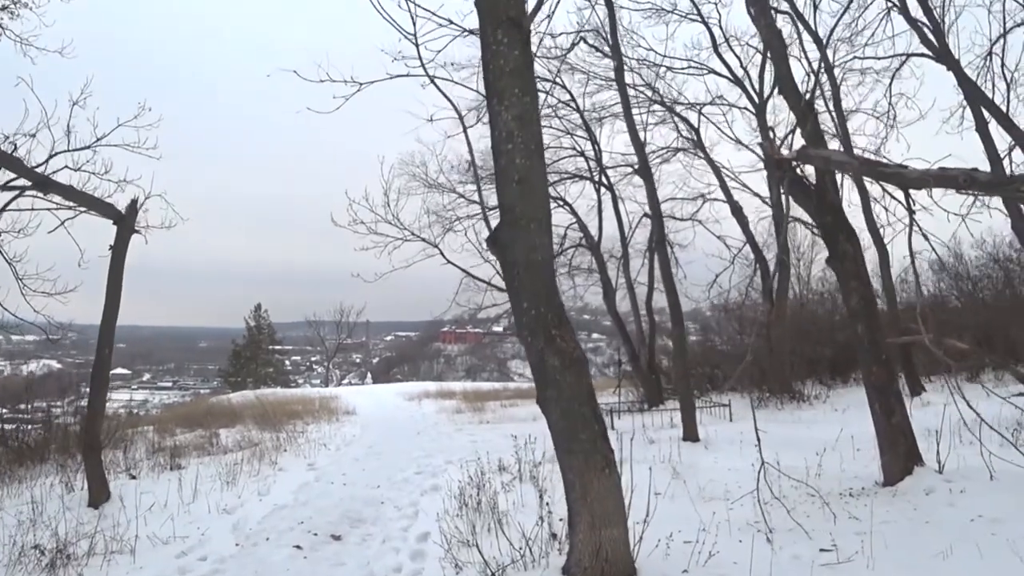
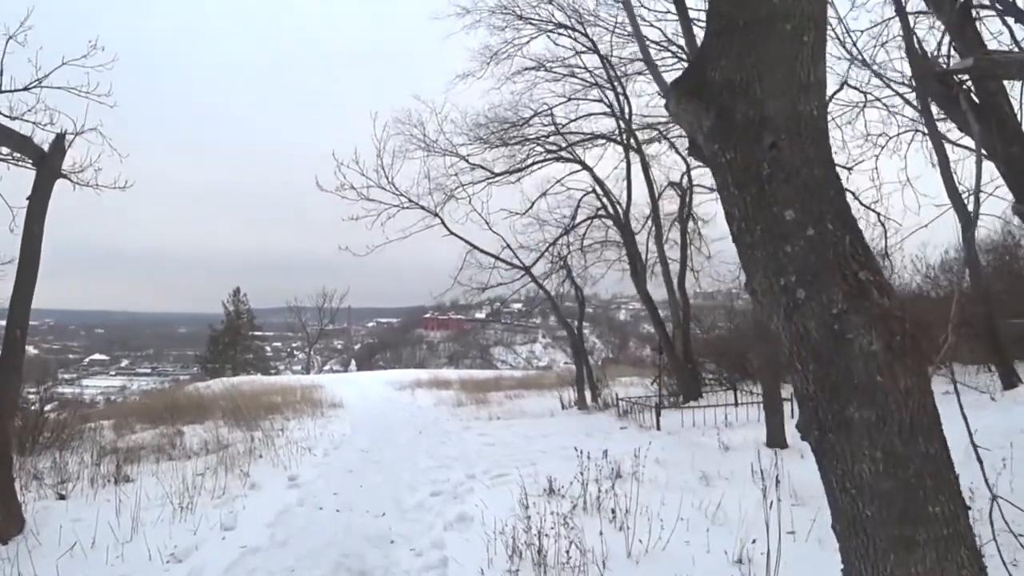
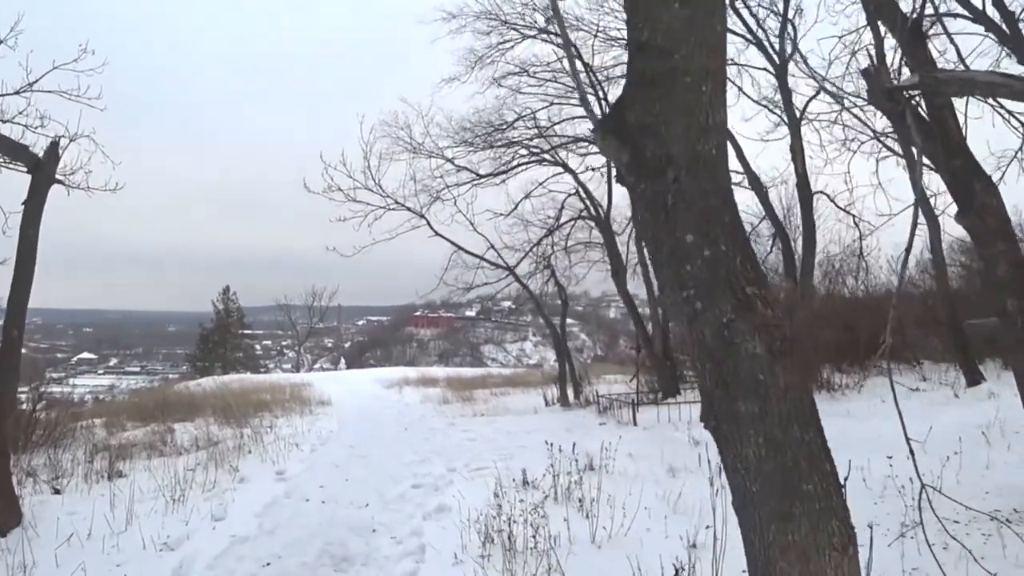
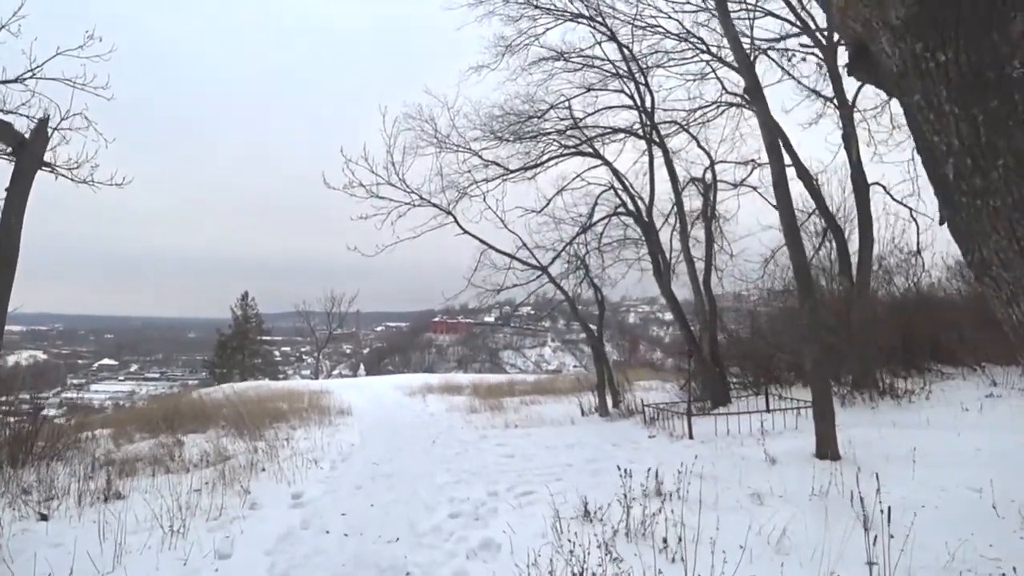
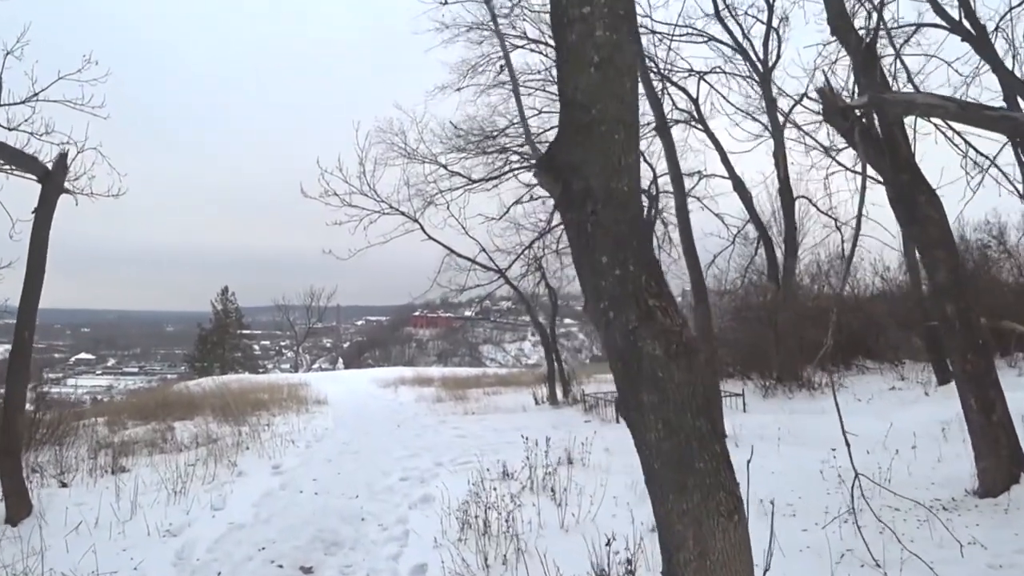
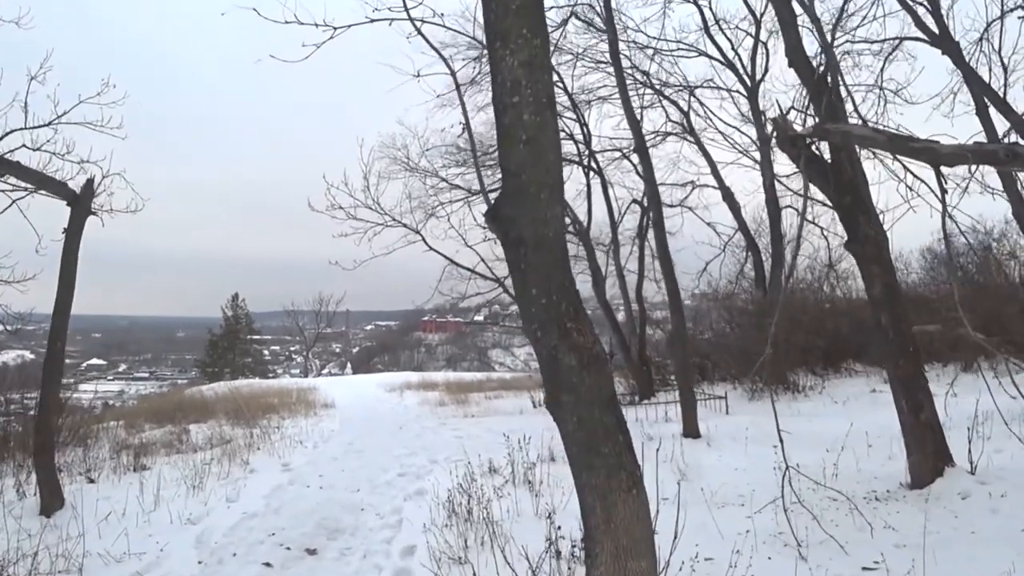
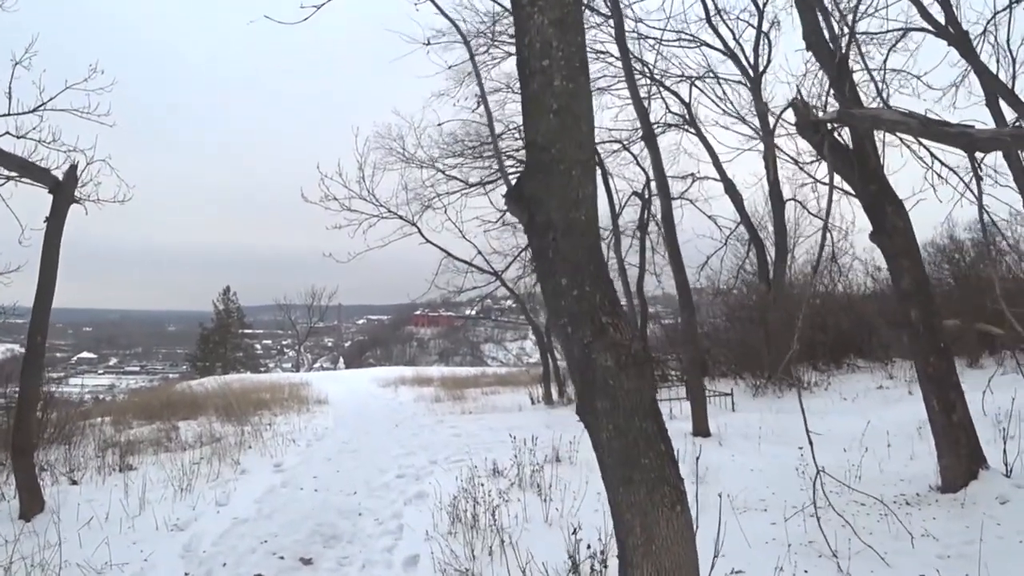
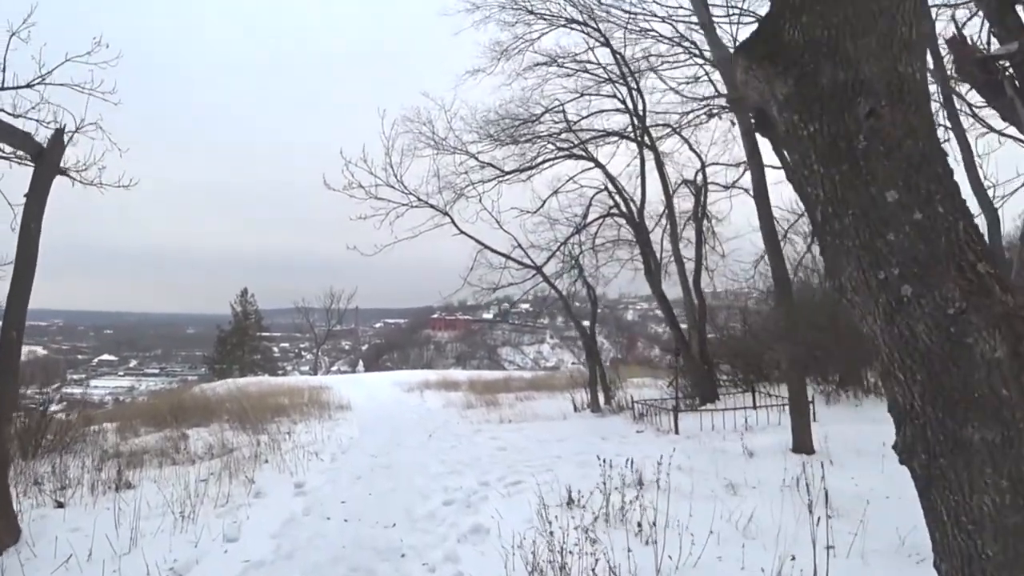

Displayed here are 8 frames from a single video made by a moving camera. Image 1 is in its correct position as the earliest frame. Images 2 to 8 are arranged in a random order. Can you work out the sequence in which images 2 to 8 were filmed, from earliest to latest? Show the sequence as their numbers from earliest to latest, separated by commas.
6, 7, 5, 3, 2, 8, 4
